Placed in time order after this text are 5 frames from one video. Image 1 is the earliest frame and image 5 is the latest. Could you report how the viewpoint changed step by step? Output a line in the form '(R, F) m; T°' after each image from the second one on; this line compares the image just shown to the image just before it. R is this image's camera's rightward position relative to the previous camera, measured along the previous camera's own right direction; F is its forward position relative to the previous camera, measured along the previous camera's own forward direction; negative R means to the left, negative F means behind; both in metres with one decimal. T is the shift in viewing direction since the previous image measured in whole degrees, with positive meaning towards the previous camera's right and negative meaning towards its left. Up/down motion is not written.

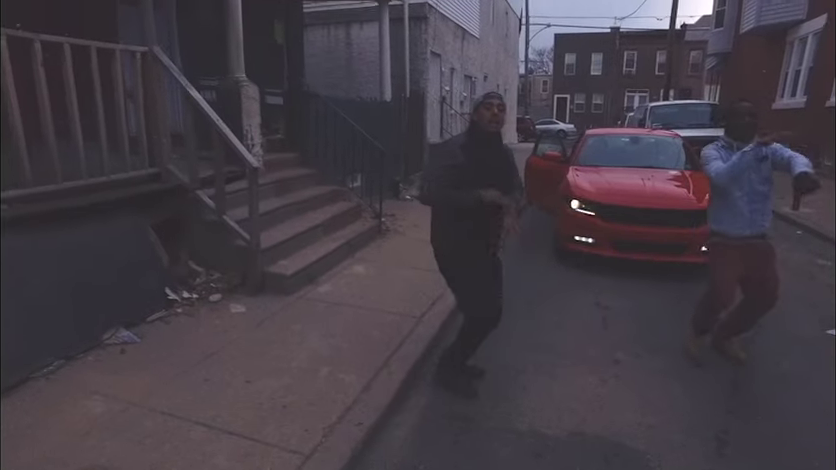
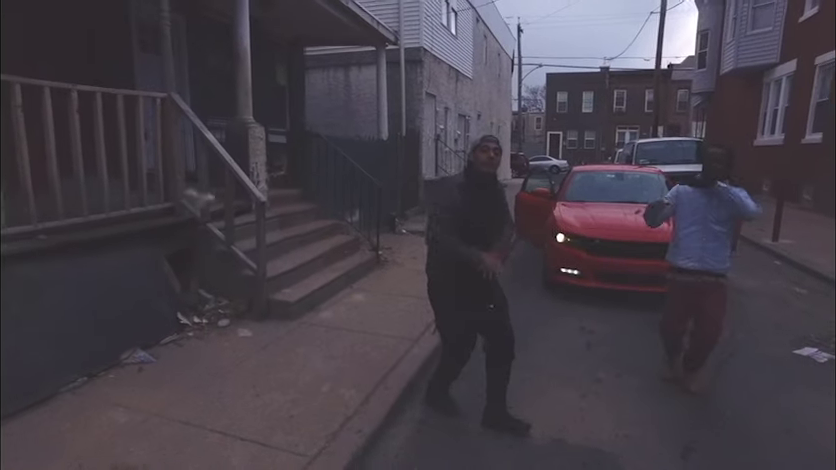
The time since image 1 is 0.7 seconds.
(0.0, -0.4) m; 0°
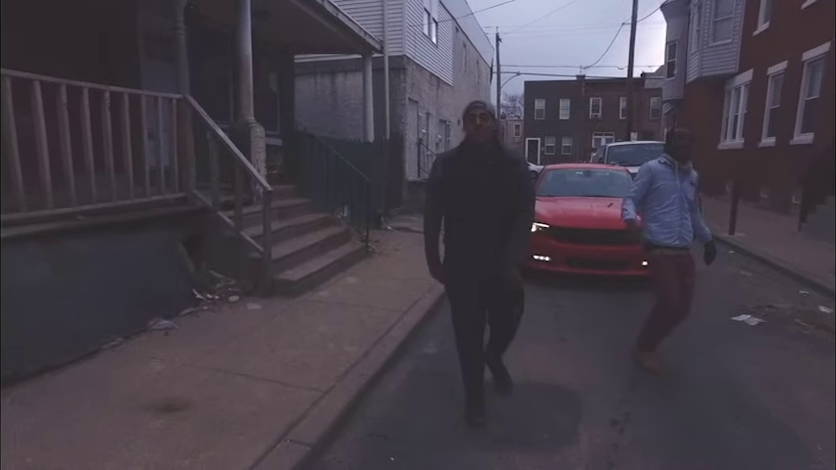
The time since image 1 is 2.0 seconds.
(-0.1, -0.6) m; +2°
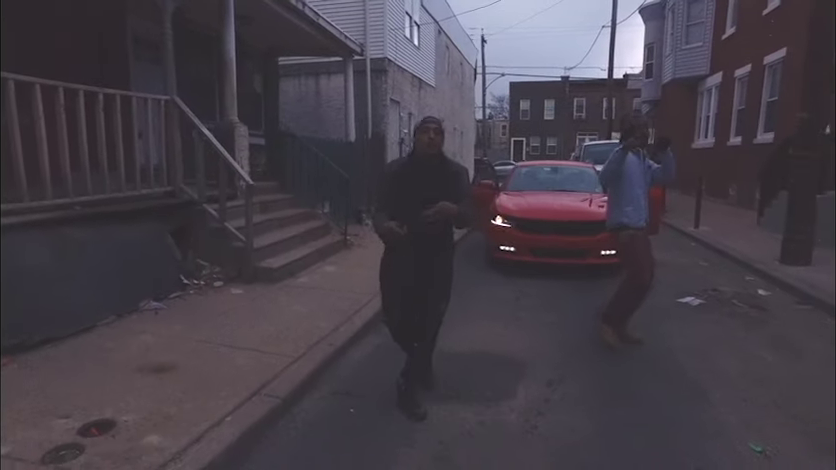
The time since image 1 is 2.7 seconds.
(+0.2, -0.5) m; +1°
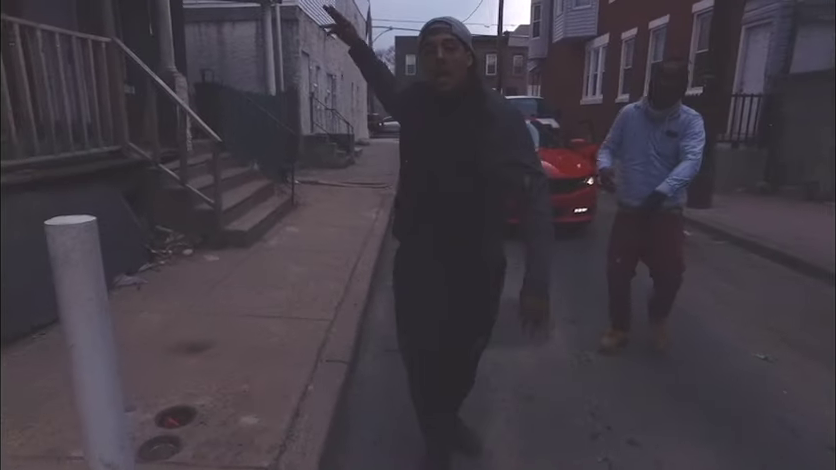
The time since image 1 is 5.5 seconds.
(-1.1, +0.2) m; +13°
